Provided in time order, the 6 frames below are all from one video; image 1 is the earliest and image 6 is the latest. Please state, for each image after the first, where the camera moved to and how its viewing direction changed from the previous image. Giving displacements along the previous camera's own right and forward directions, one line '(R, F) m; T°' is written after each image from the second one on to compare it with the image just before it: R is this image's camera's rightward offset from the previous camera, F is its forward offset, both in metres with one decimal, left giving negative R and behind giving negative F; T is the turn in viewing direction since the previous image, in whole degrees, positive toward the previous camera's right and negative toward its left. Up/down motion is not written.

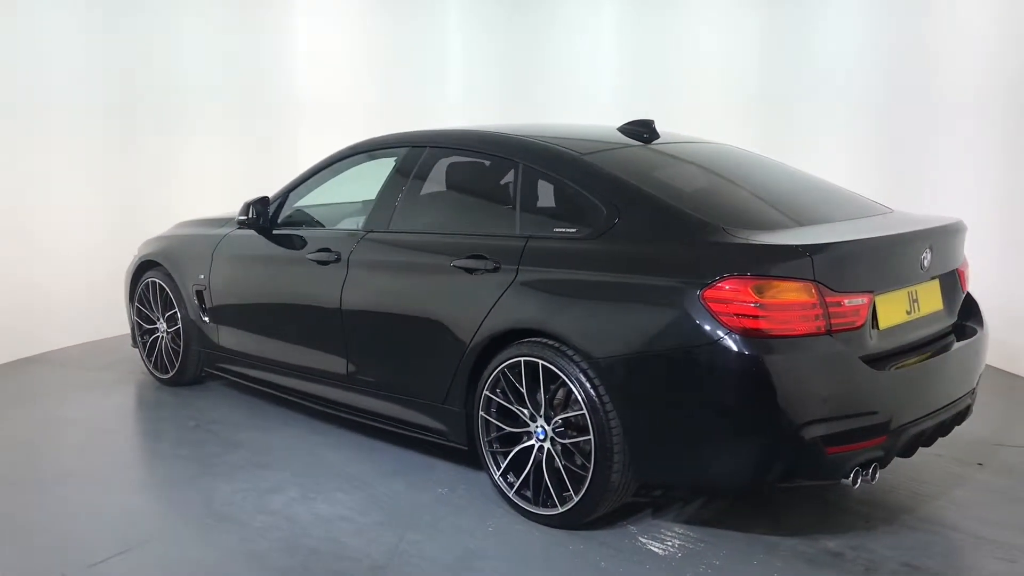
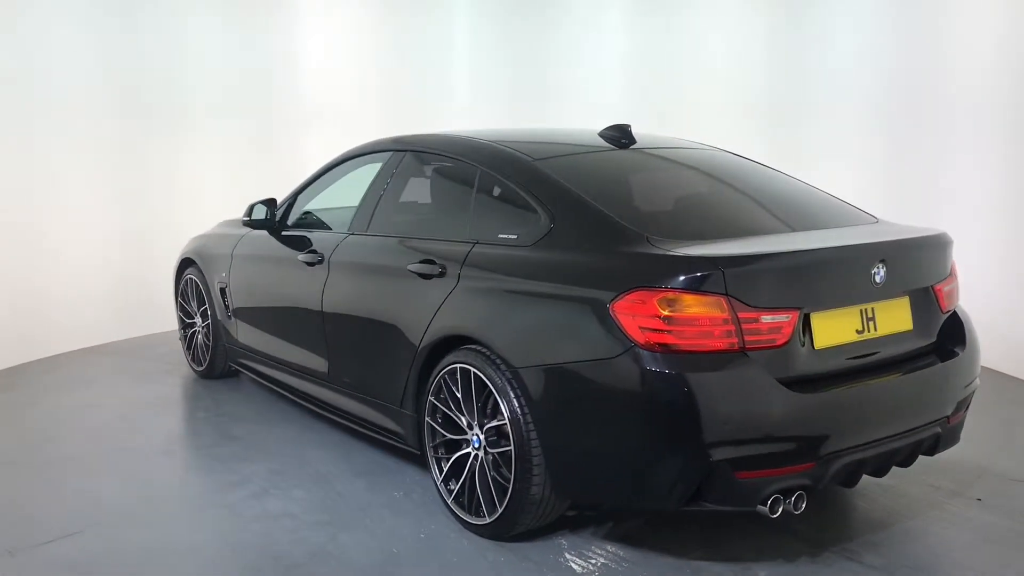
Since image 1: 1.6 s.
(+0.5, +0.1) m; -8°
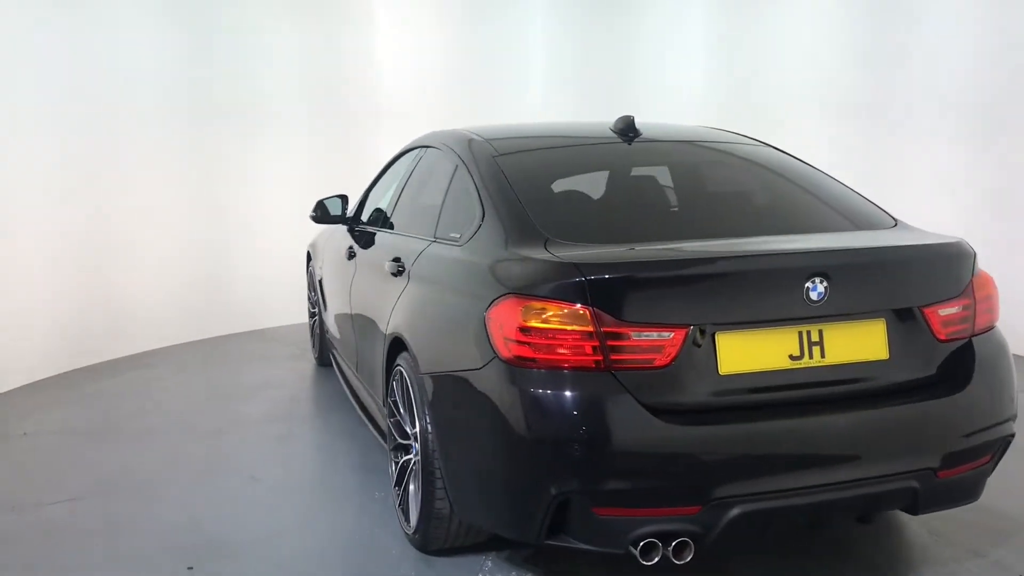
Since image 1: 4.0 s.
(+0.8, +0.2) m; -17°
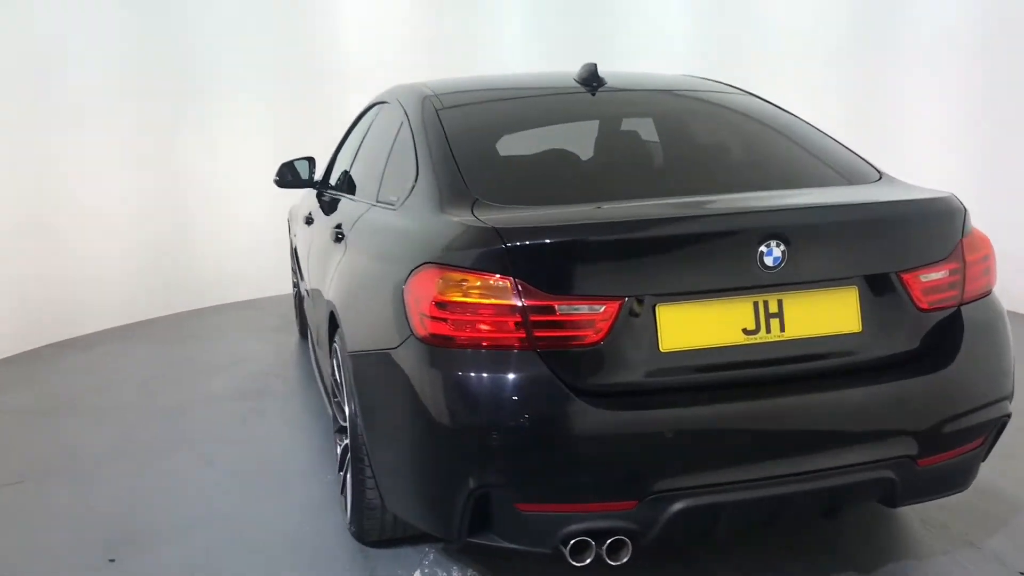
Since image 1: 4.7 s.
(+0.2, +0.2) m; -2°
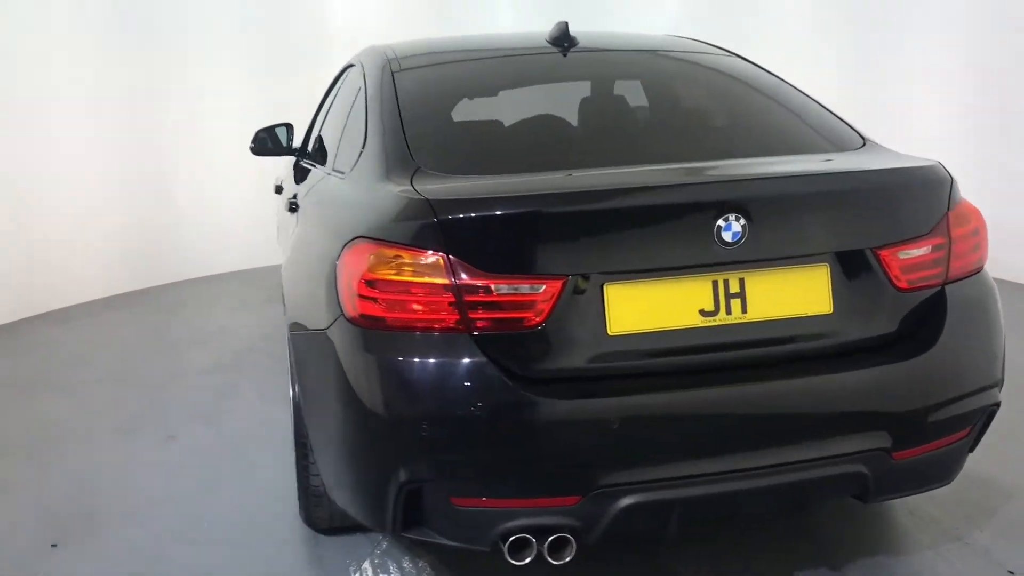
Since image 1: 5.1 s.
(+0.1, +0.1) m; -1°
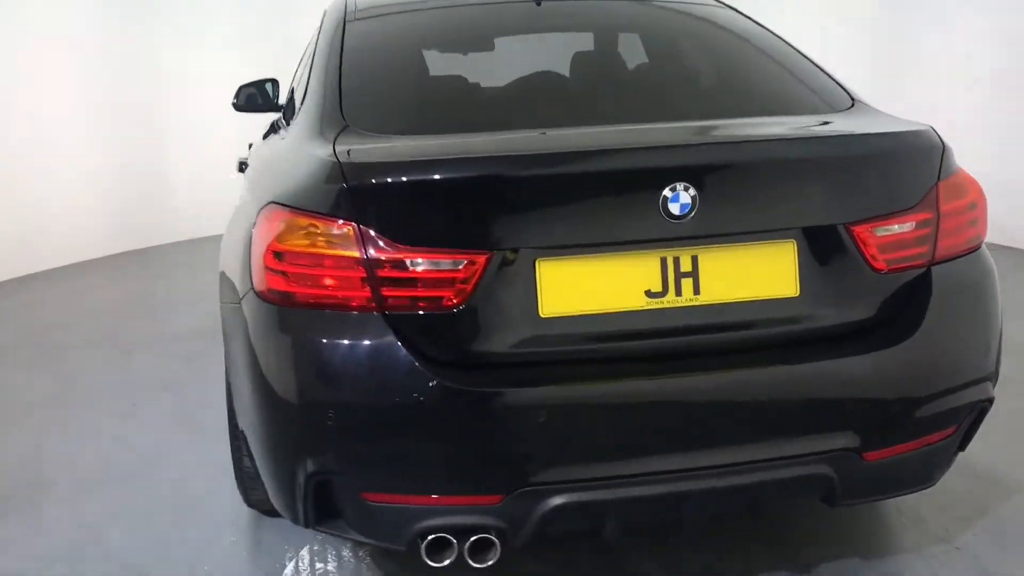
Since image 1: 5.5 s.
(+0.2, +0.1) m; -2°
